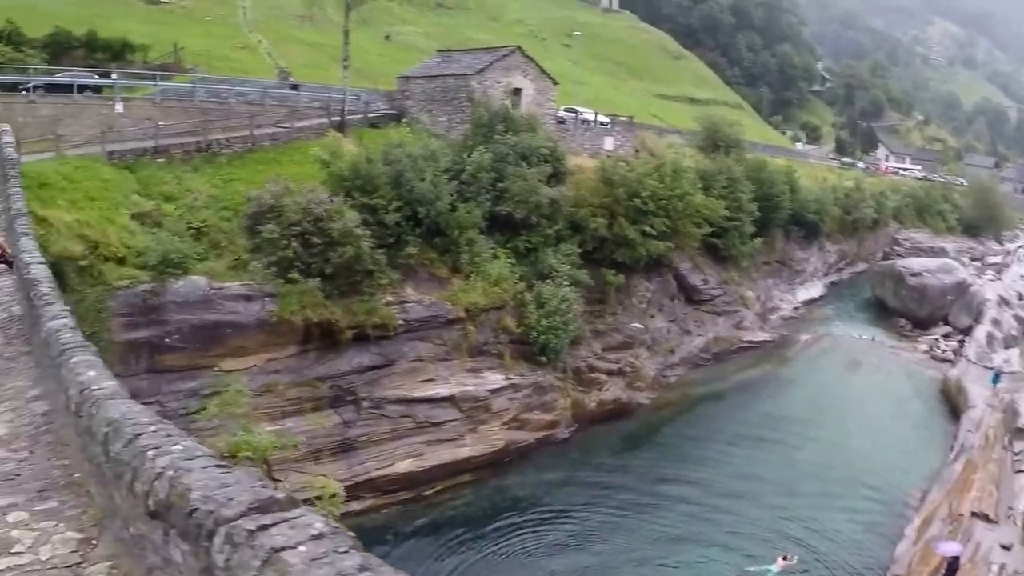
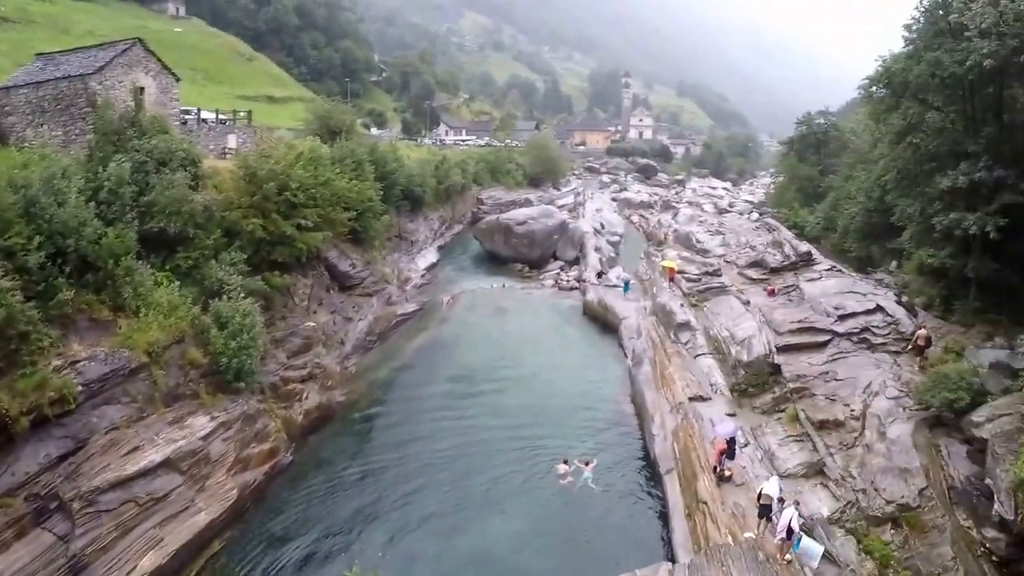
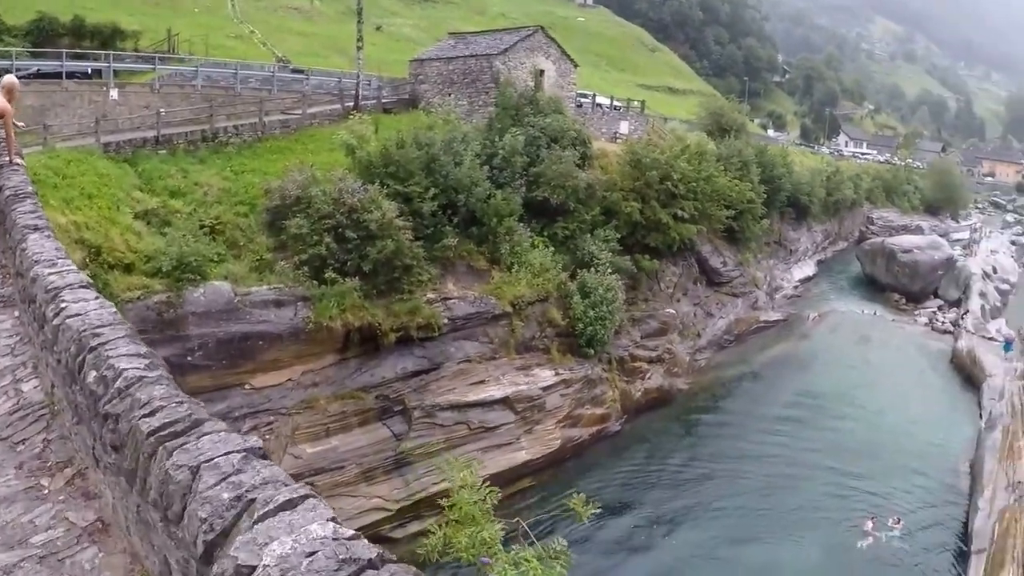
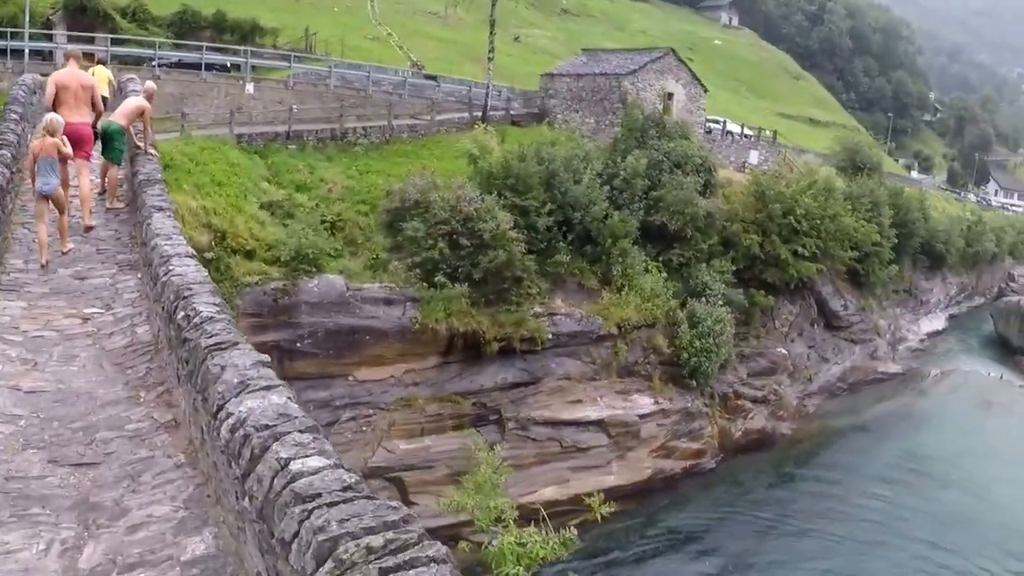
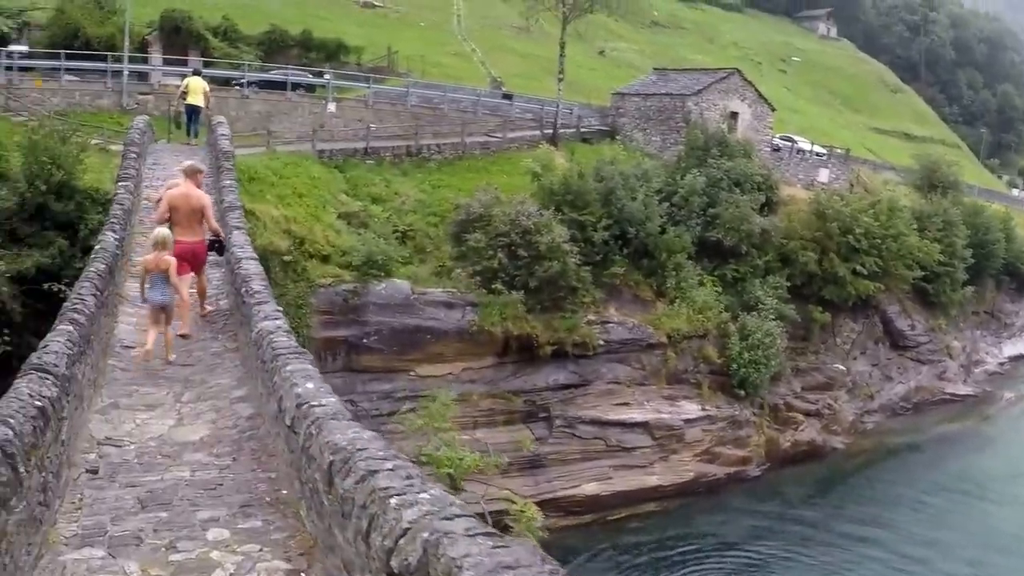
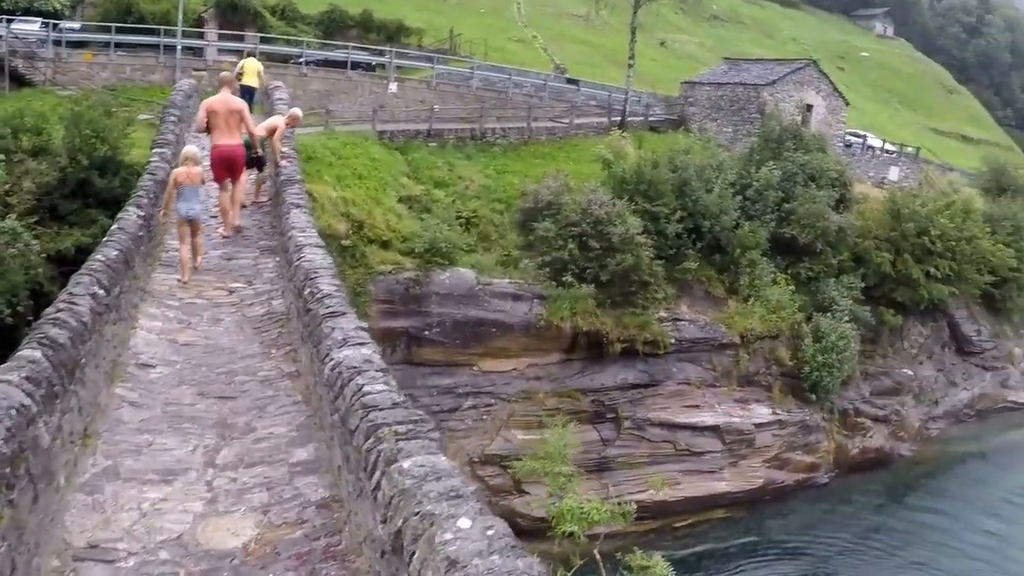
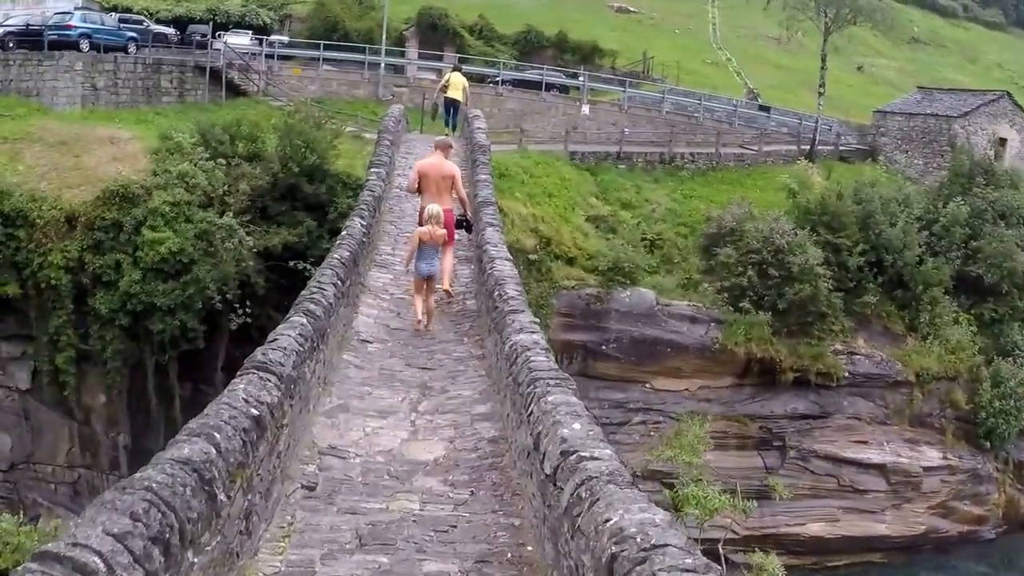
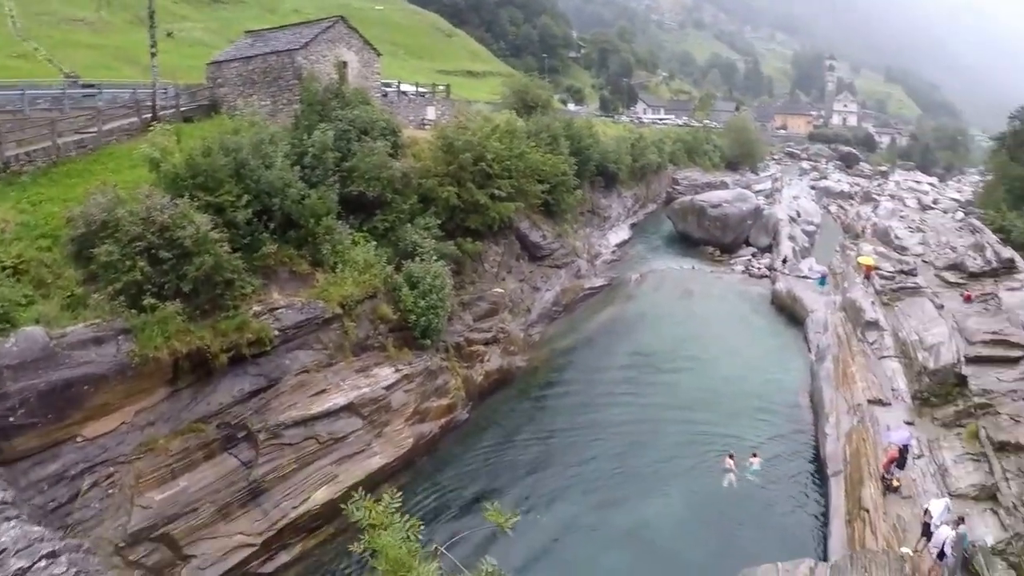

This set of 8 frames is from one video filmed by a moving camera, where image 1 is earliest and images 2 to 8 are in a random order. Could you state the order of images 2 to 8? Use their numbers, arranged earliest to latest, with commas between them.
5, 7, 6, 4, 3, 8, 2
